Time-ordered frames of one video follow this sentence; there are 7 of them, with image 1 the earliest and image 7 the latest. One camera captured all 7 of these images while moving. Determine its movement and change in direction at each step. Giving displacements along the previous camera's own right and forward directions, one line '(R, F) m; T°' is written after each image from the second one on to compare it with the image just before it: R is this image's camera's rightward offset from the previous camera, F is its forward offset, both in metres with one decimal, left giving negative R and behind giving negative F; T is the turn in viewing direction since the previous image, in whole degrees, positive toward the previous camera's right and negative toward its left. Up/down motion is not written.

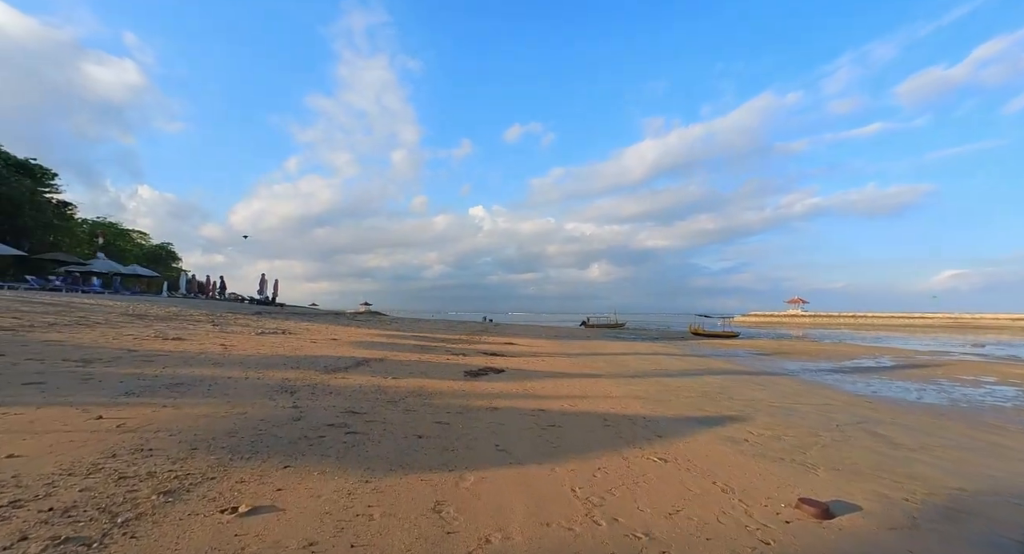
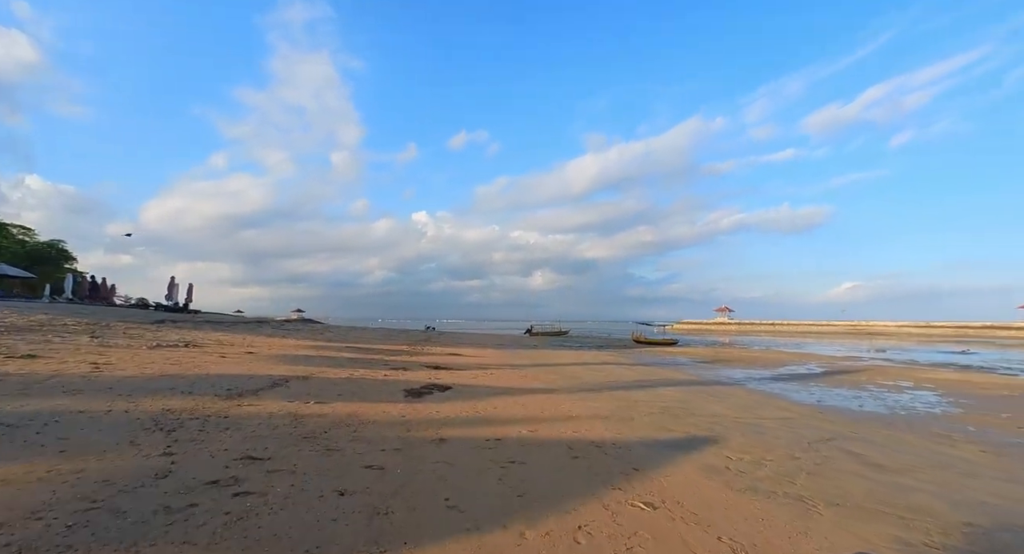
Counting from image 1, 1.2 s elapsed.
(-0.1, +1.3) m; +8°
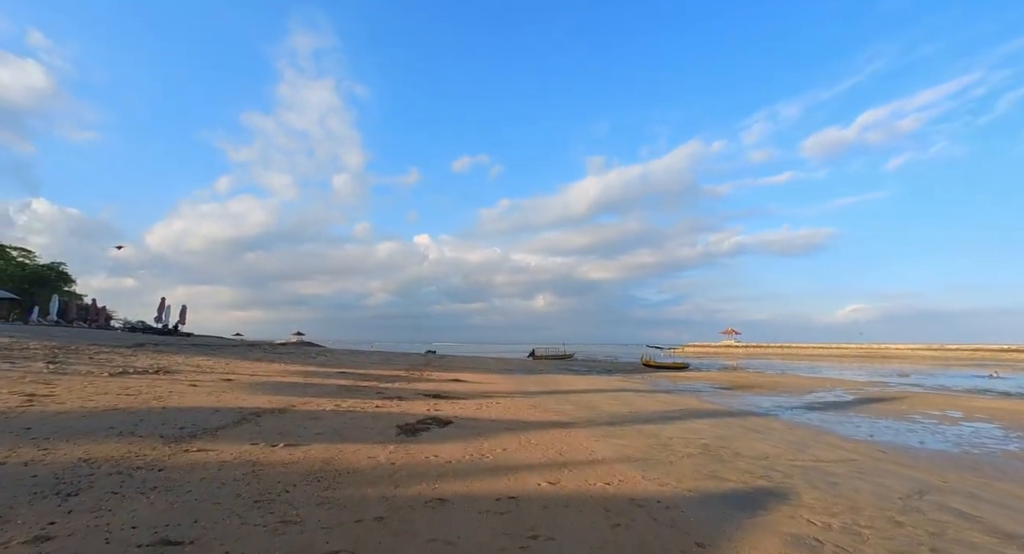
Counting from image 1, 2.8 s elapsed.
(-0.2, +1.5) m; 0°
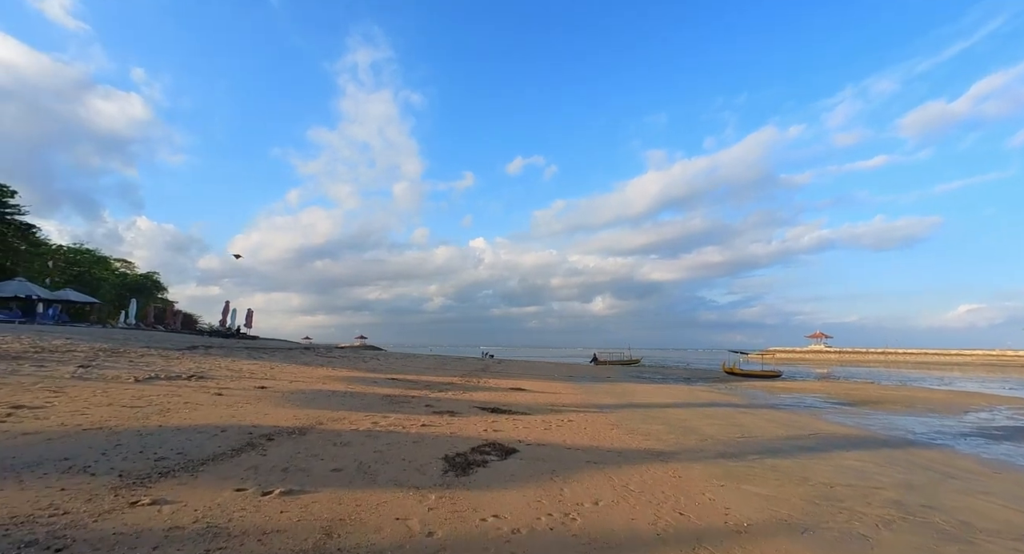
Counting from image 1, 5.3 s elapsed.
(-0.5, +2.5) m; -7°
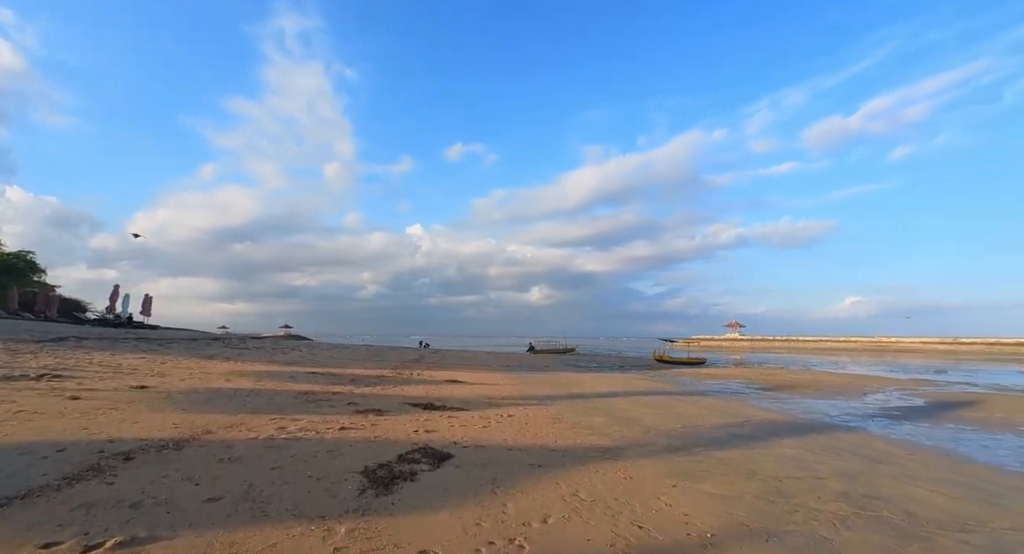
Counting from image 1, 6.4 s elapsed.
(0.0, +1.0) m; +8°
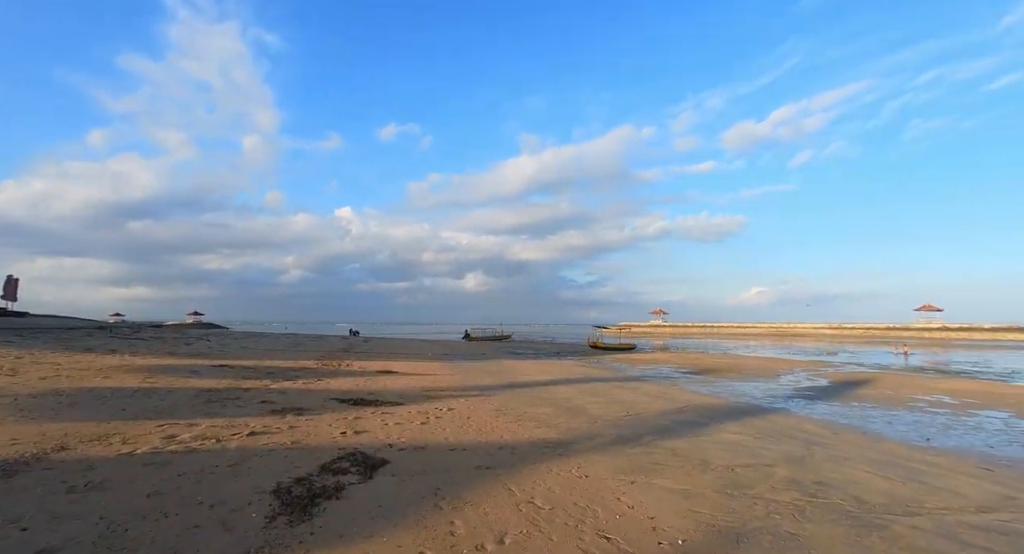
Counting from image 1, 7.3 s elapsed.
(-0.2, +0.8) m; +9°
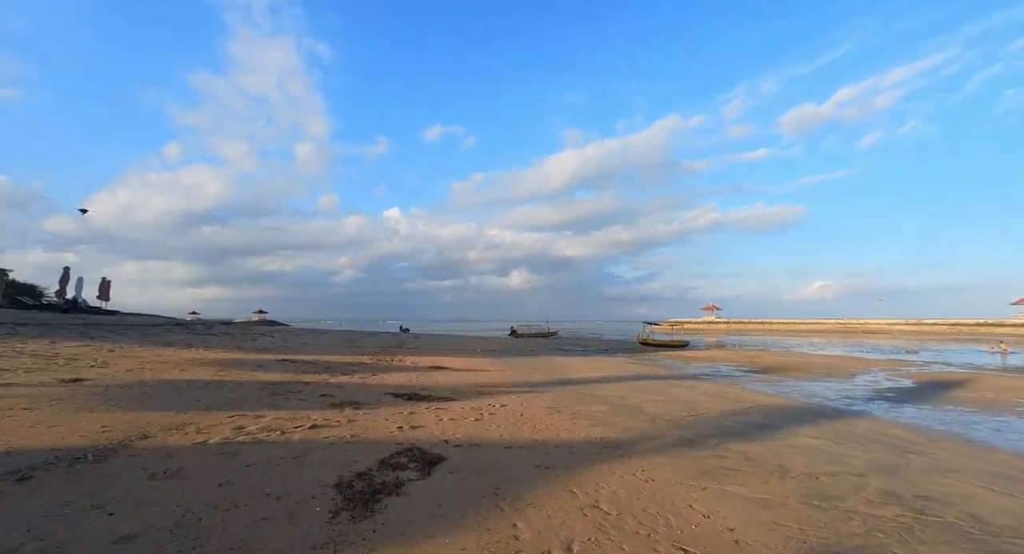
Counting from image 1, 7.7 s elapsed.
(-0.2, +0.2) m; -6°
